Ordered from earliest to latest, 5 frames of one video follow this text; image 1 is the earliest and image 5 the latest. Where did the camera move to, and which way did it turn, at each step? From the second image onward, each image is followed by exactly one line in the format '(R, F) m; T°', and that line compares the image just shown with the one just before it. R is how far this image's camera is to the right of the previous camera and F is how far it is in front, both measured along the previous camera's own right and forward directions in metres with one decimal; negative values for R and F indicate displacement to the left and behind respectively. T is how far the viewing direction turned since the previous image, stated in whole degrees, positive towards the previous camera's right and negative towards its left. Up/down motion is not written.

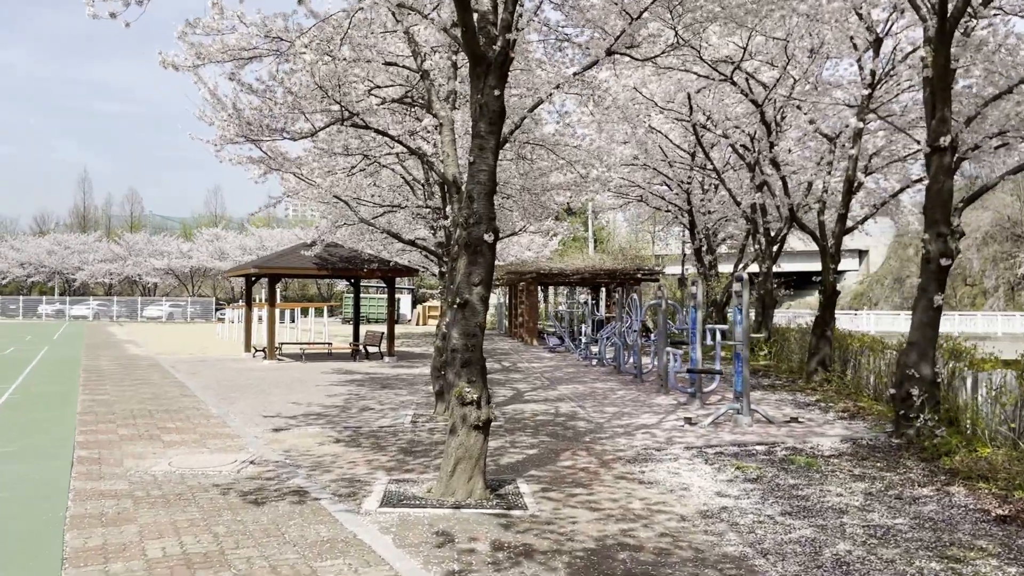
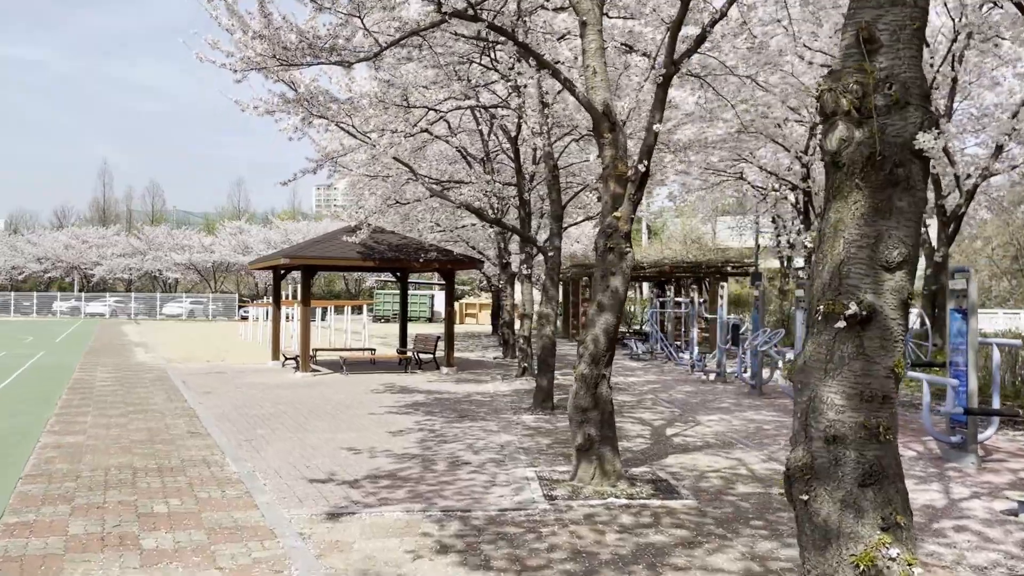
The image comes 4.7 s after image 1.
(-1.4, +4.0) m; -2°
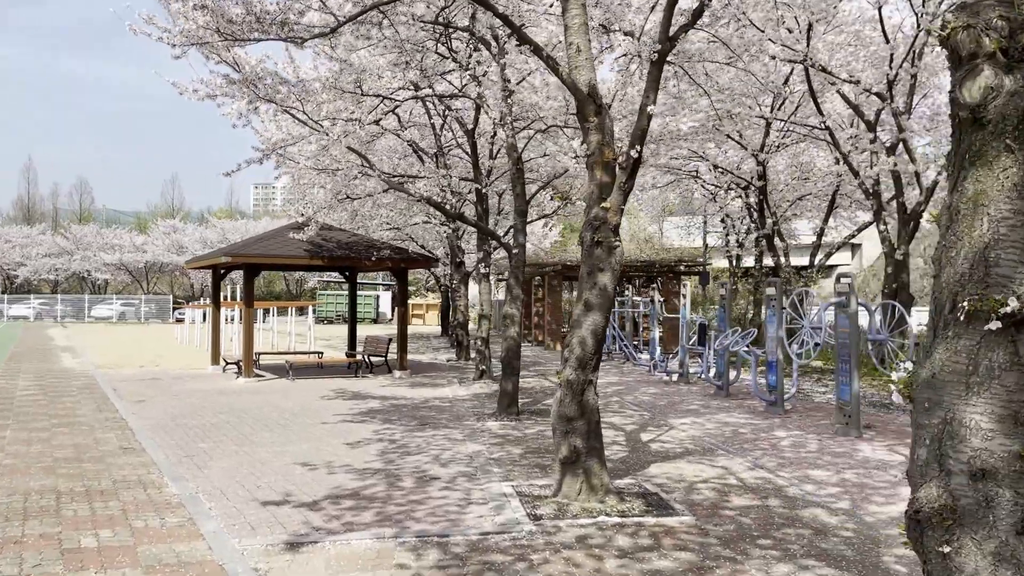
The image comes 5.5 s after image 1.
(-0.3, +0.6) m; +4°
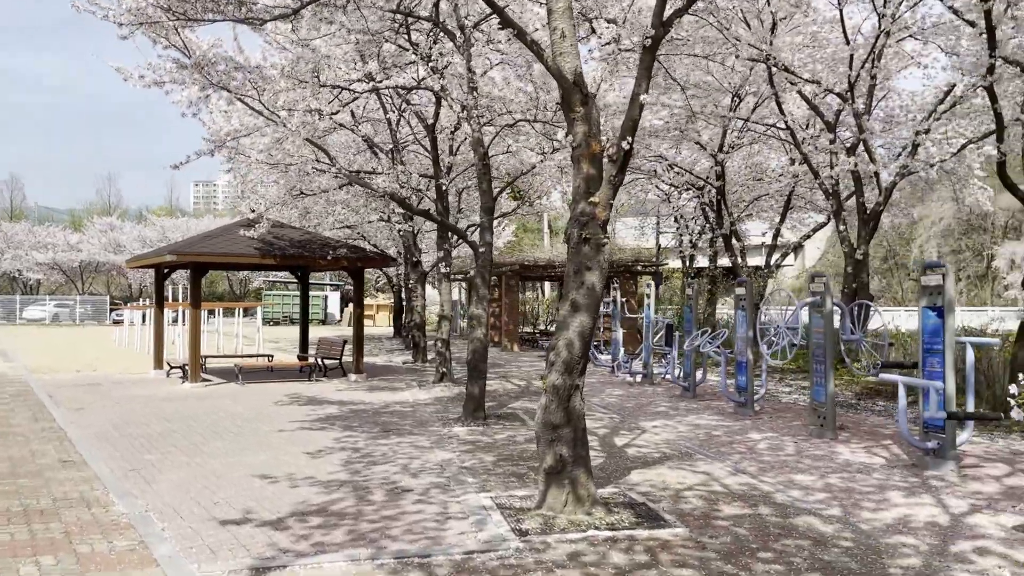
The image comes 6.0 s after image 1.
(-0.3, +0.4) m; +4°
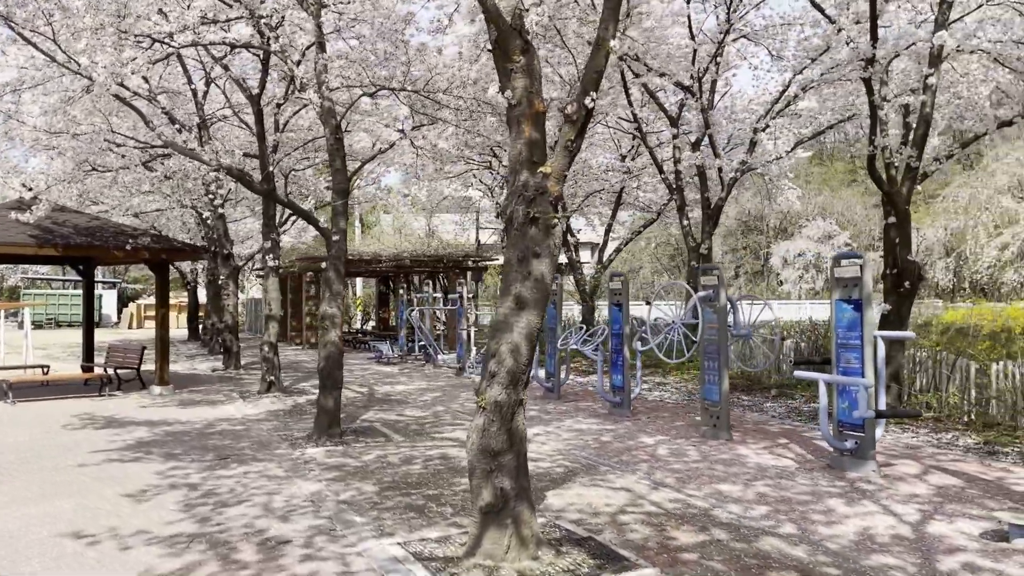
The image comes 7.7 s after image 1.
(-0.8, +1.3) m; +15°
